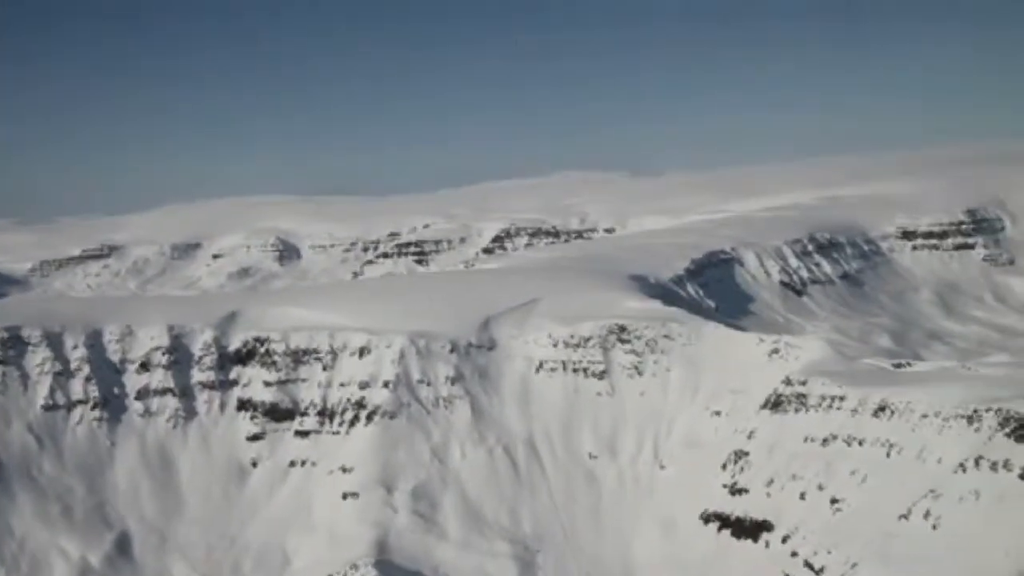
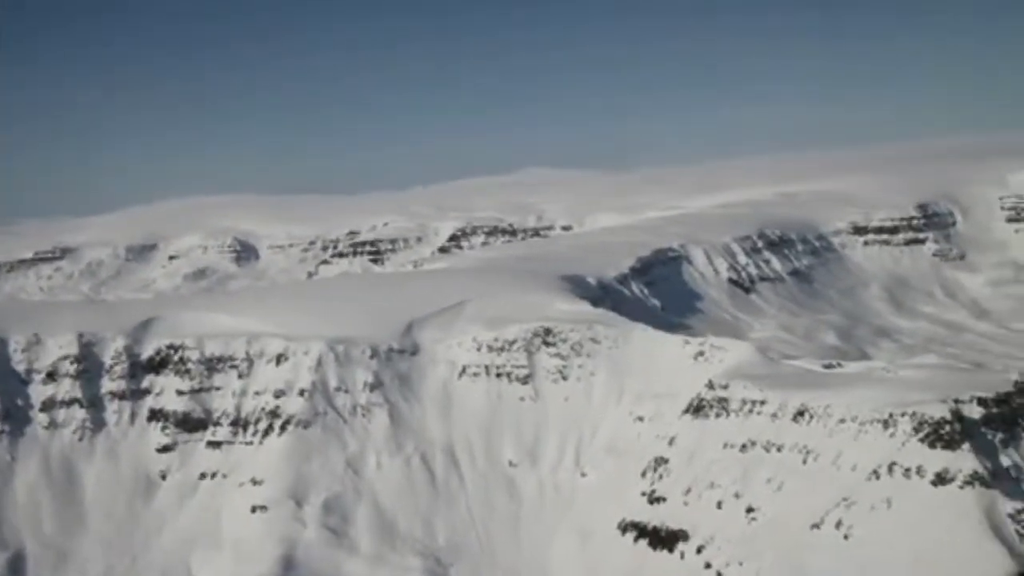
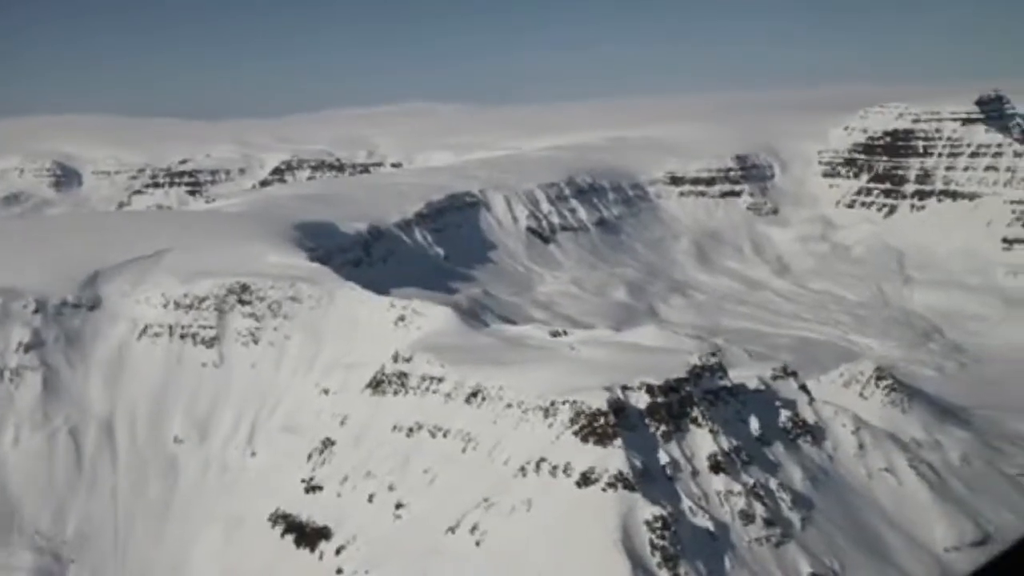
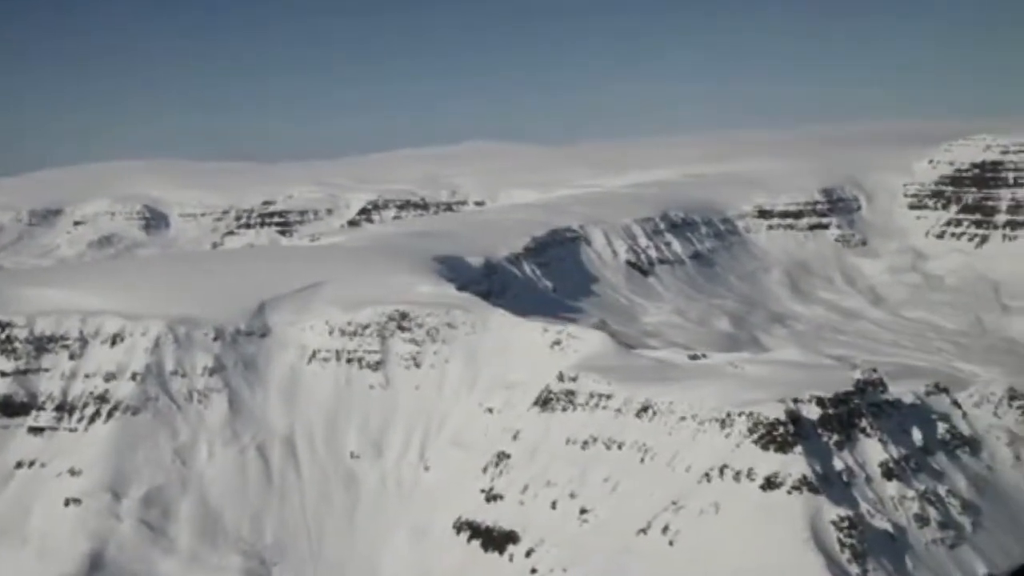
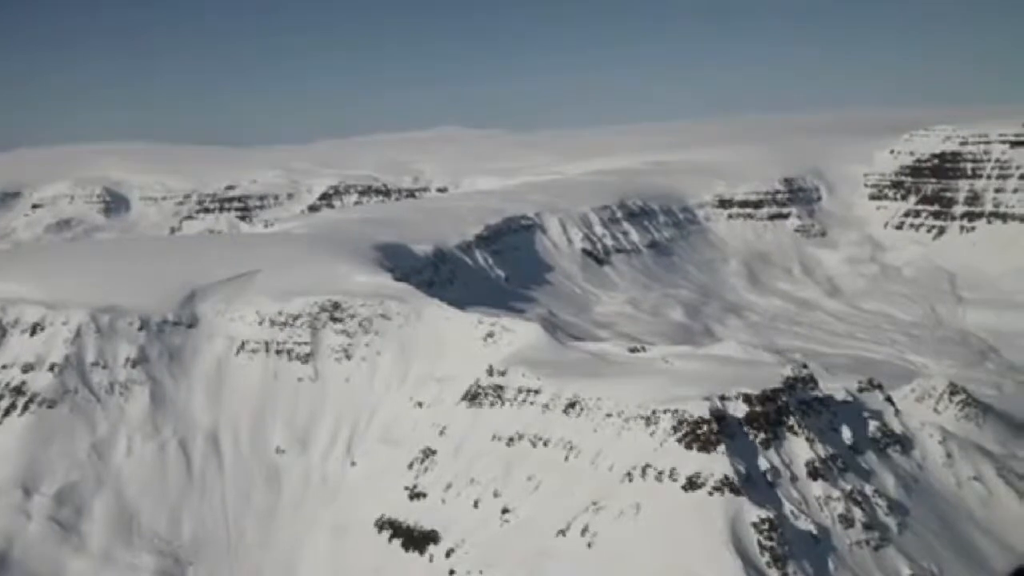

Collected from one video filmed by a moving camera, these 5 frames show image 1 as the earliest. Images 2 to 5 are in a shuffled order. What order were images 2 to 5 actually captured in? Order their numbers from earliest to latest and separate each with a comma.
2, 4, 5, 3
